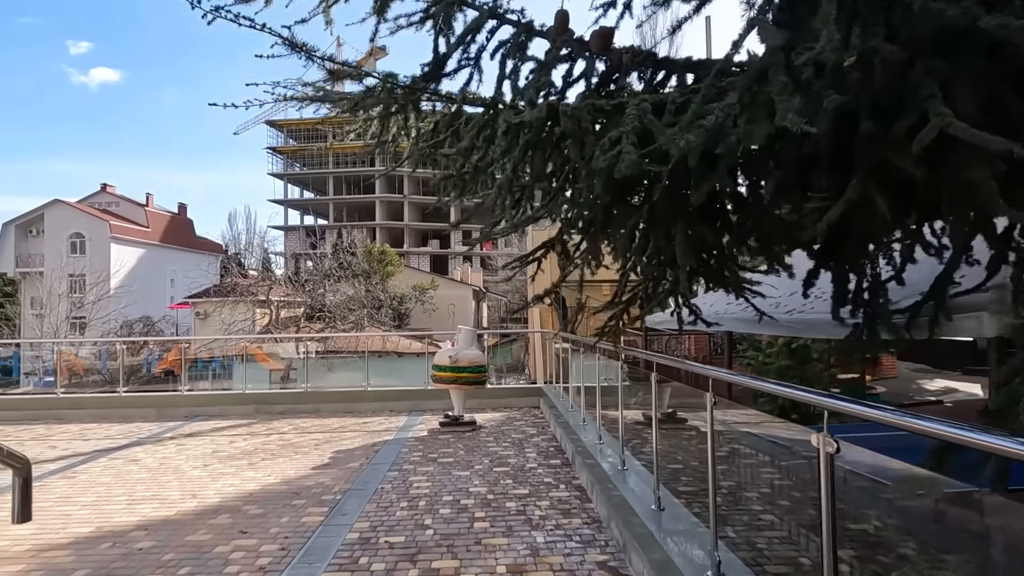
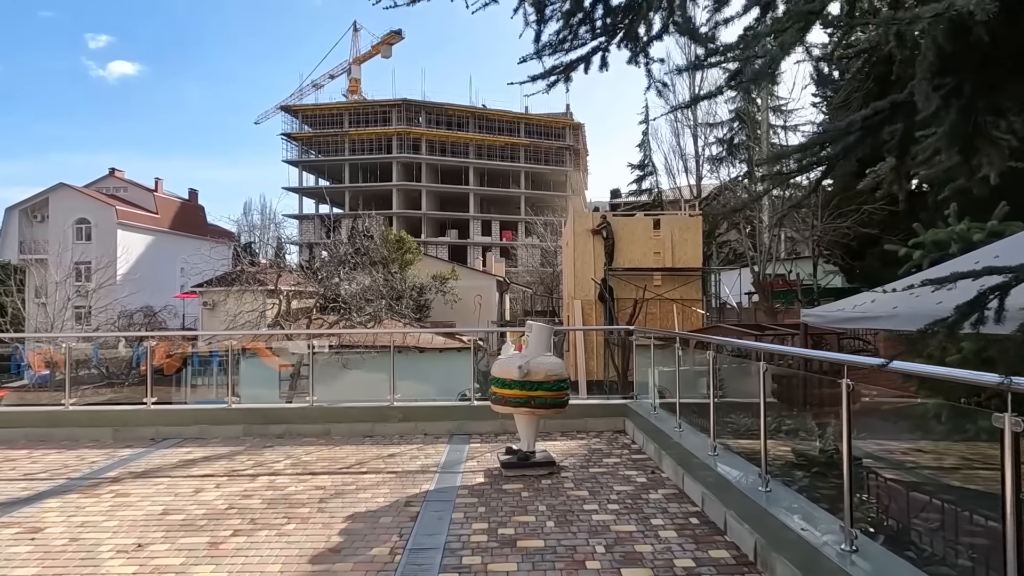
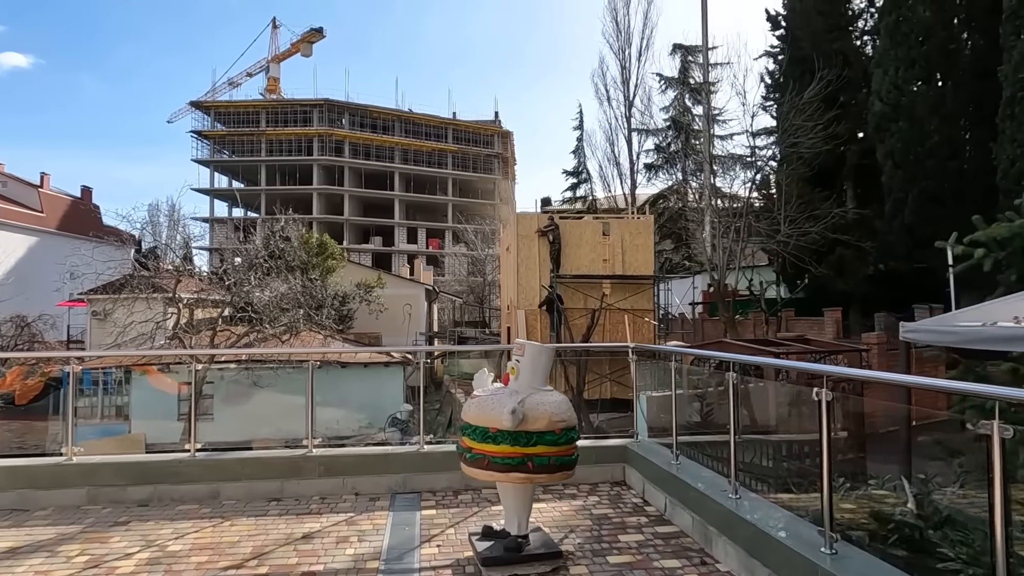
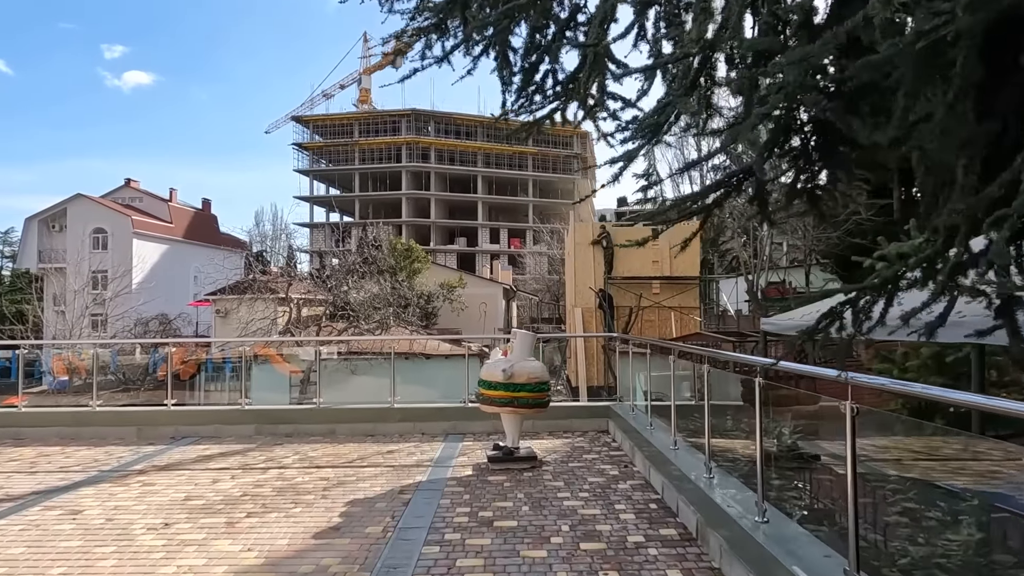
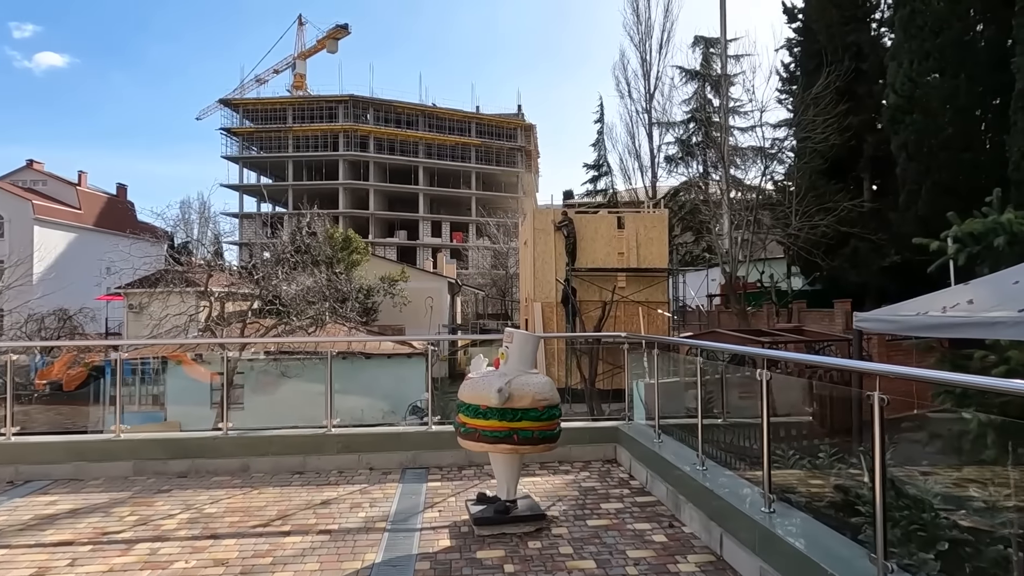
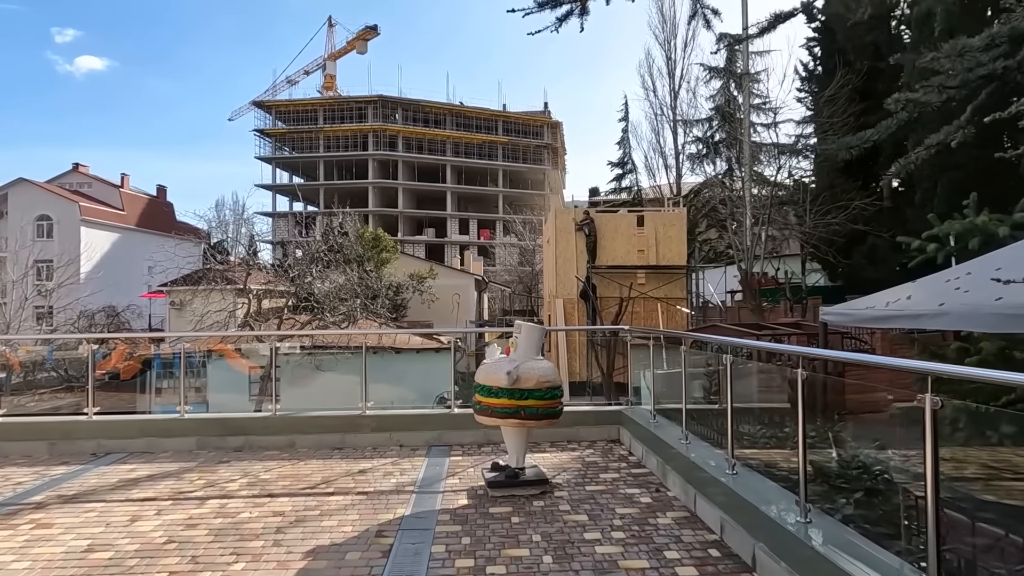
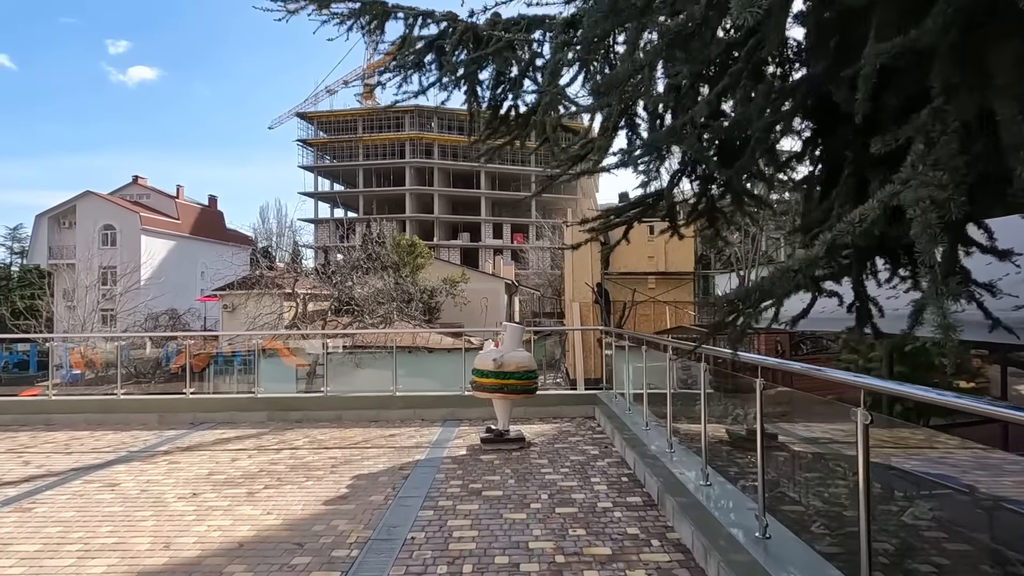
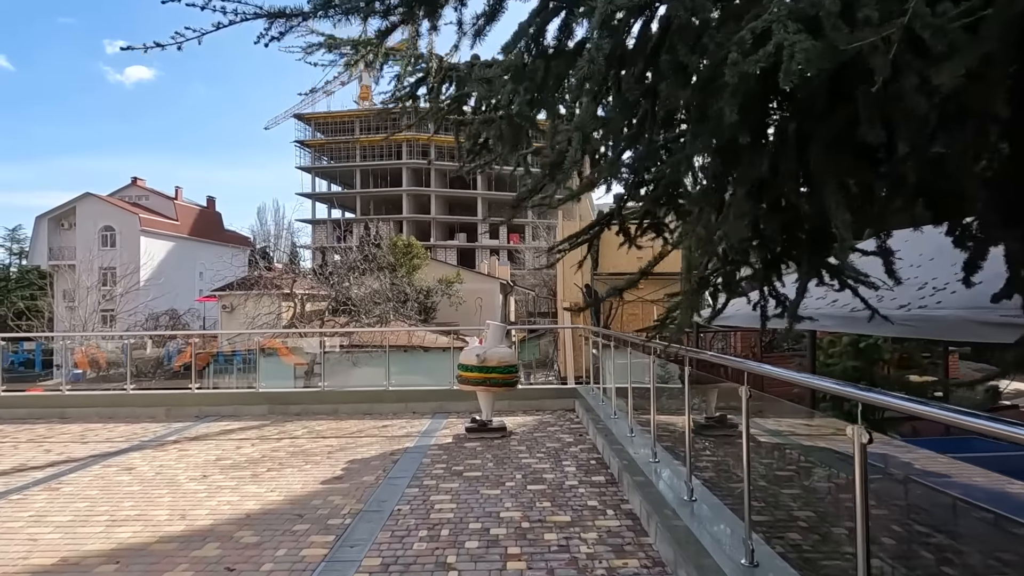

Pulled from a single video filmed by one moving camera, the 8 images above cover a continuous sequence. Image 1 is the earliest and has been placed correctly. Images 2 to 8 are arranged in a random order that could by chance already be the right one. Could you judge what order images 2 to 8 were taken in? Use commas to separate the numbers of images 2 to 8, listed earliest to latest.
8, 7, 4, 2, 6, 5, 3
